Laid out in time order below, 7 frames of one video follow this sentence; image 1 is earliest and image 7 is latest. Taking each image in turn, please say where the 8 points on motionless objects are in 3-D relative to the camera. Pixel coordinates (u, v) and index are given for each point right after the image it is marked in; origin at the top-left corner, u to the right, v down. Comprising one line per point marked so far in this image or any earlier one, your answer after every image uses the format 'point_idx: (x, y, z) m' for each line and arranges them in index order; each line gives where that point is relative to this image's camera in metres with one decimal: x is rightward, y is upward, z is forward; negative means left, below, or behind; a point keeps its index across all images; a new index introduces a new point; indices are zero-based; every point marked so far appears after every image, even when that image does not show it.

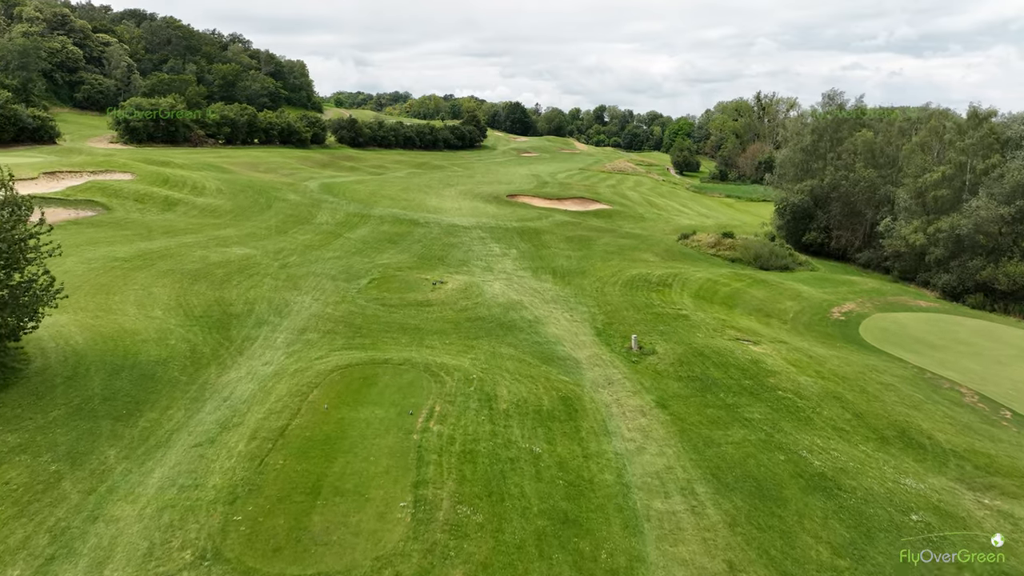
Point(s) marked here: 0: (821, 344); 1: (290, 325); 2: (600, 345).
0: (+8.8, -1.6, +19.2) m
1: (-4.9, -0.9, +14.7) m
2: (+2.1, -1.4, +15.7) m
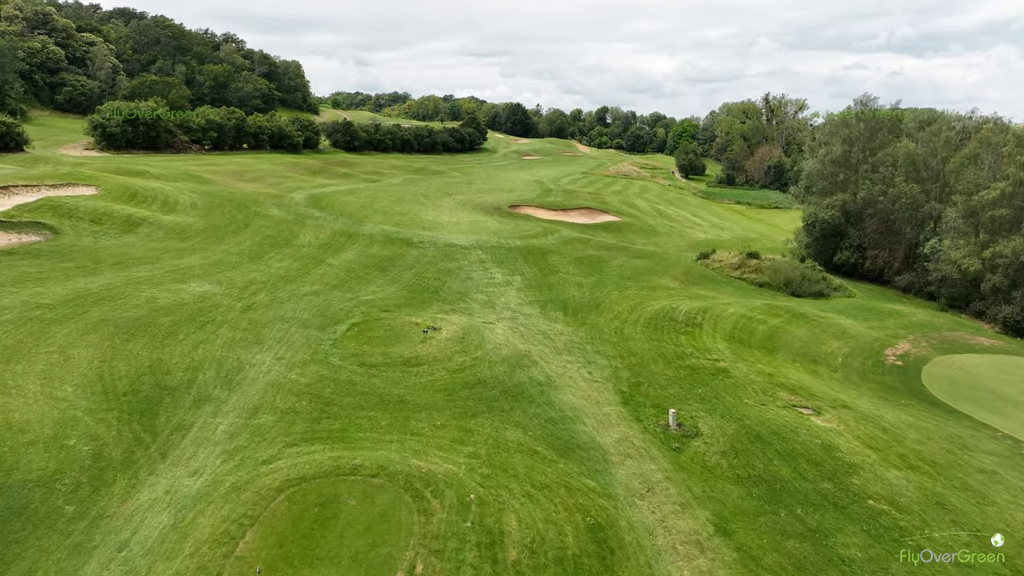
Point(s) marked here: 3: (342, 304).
0: (+9.0, -2.8, +16.1) m
1: (-4.8, -2.0, +11.6) m
2: (+2.2, -2.5, +12.6) m
3: (-4.7, -0.5, +18.5) m
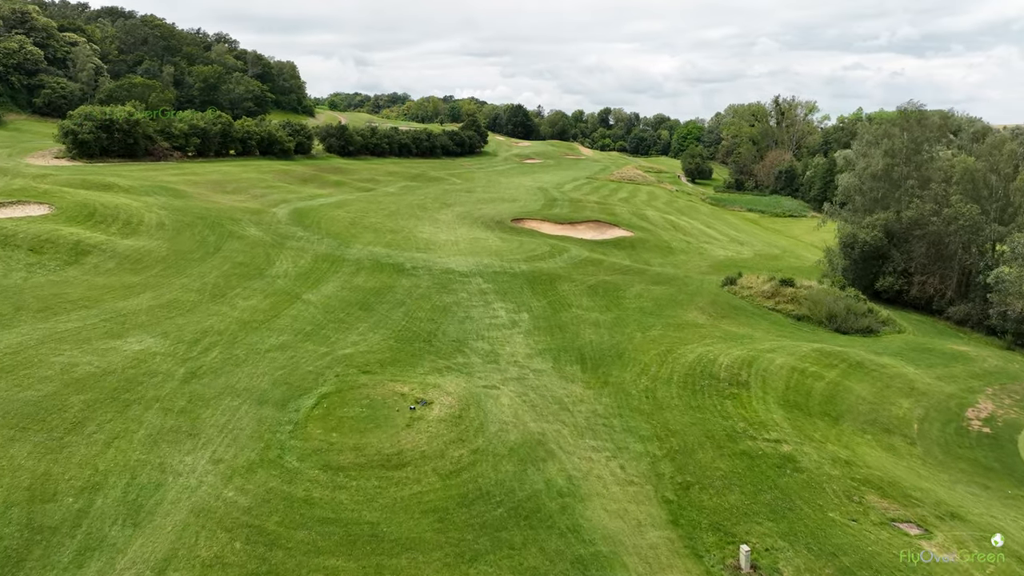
0: (+9.2, -4.1, +12.7) m
1: (-4.6, -3.3, +8.2) m
2: (+2.4, -3.8, +9.3) m
3: (-4.5, -1.7, +15.2) m
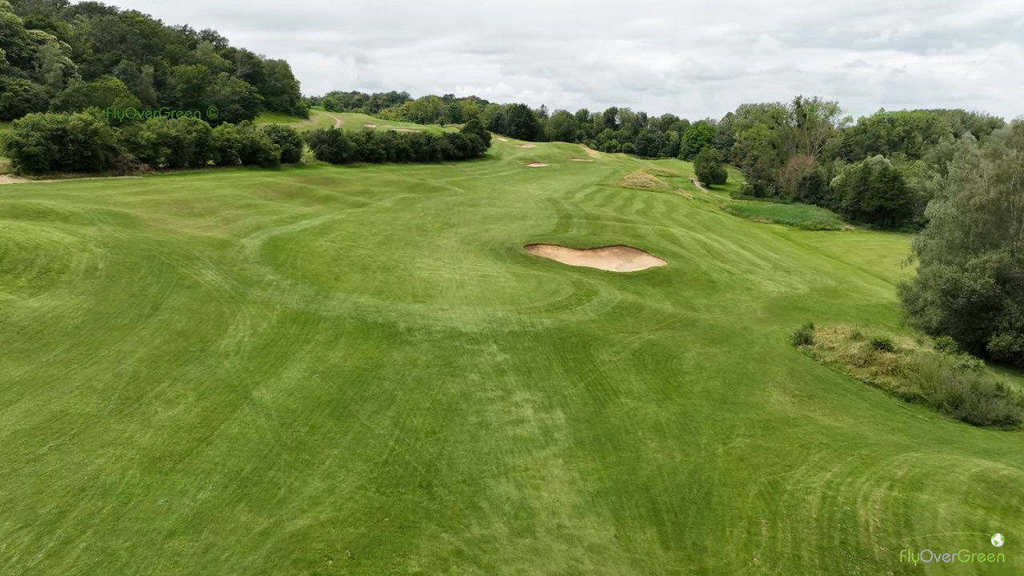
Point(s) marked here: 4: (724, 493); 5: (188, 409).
0: (+9.9, -6.2, +6.9) m
1: (-3.9, -5.4, +2.4) m
2: (+3.1, -6.0, +3.4) m
3: (-3.8, -3.9, +9.4) m
4: (+4.1, -3.9, +13.0) m
5: (-6.8, -2.5, +14.1) m
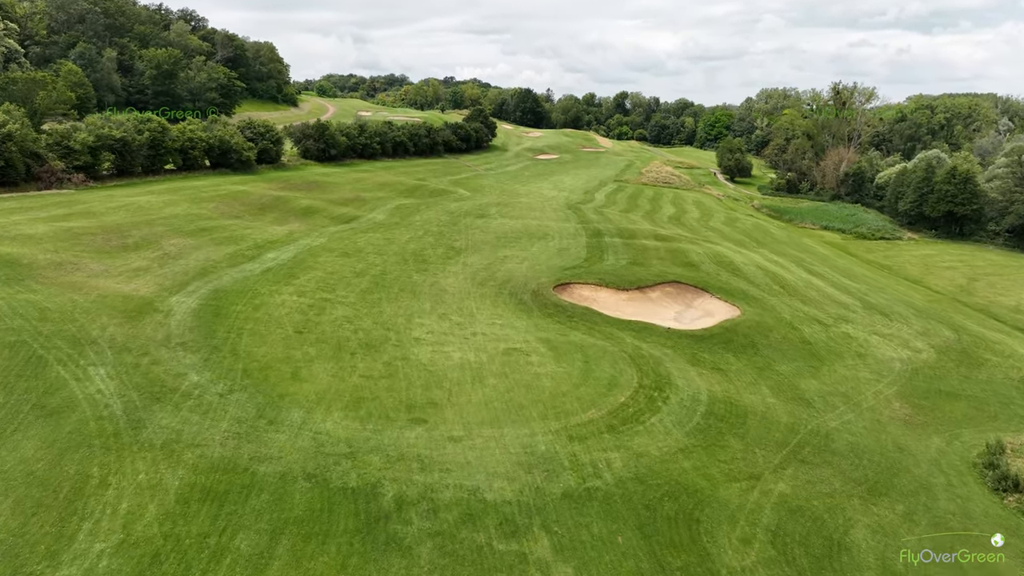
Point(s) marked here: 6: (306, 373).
0: (+11.0, -9.3, -1.3) m
1: (-2.8, -8.7, -5.8) m
2: (+4.2, -9.2, -4.8) m
3: (-2.7, -6.9, +1.1) m
4: (+5.2, -6.9, +4.7) m
5: (-5.6, -5.4, +5.8) m
6: (-5.5, -2.2, +17.6) m
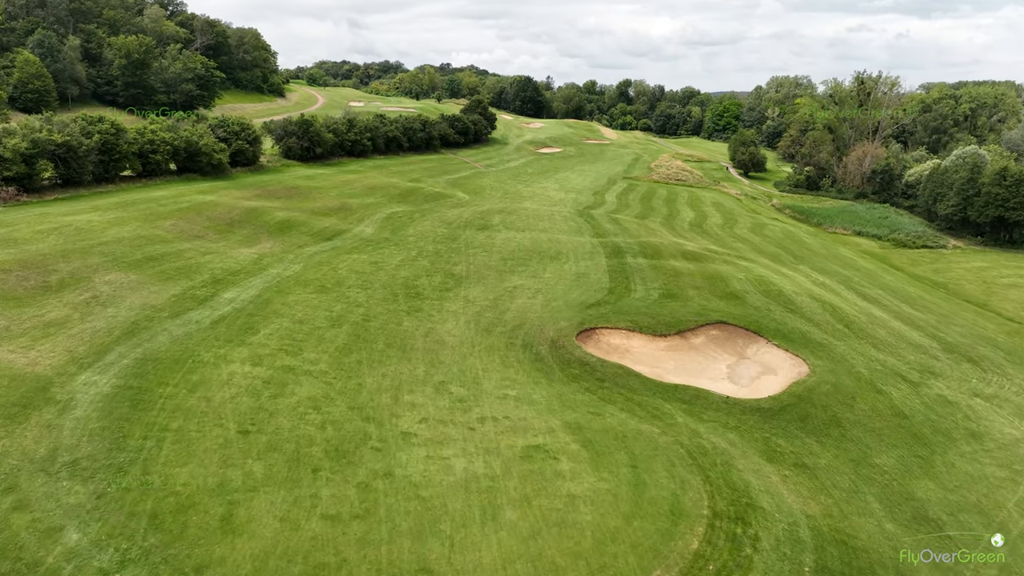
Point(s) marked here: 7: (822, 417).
0: (+11.6, -11.6, -6.5) m
1: (-2.1, -11.1, -11.1) m
2: (+4.9, -11.5, -10.0) m
3: (-2.1, -9.2, -4.2) m
4: (+5.8, -9.0, -0.6) m
5: (-5.1, -7.6, +0.4) m
6: (-4.9, -4.1, +12.2) m
7: (+9.0, -3.6, +19.4) m
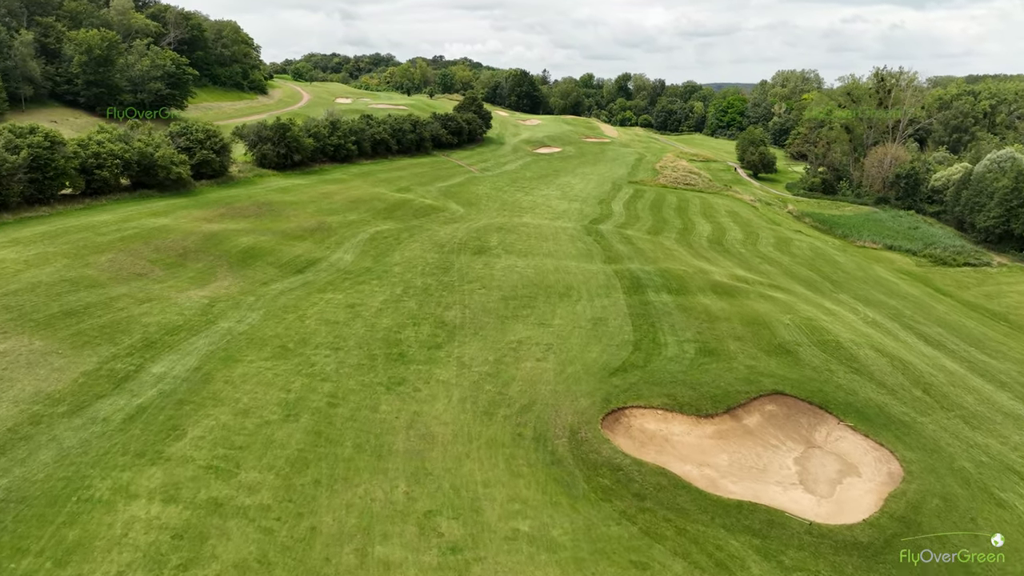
0: (+12.1, -13.9, -11.5) m
1: (-1.6, -13.5, -16.2) m
2: (+5.4, -13.9, -15.0) m
3: (-1.7, -11.5, -9.3) m
4: (+6.2, -11.3, -5.6) m
5: (-4.6, -9.9, -4.7) m
6: (-4.6, -6.3, +7.0) m
7: (+9.3, -5.6, +14.3) m
